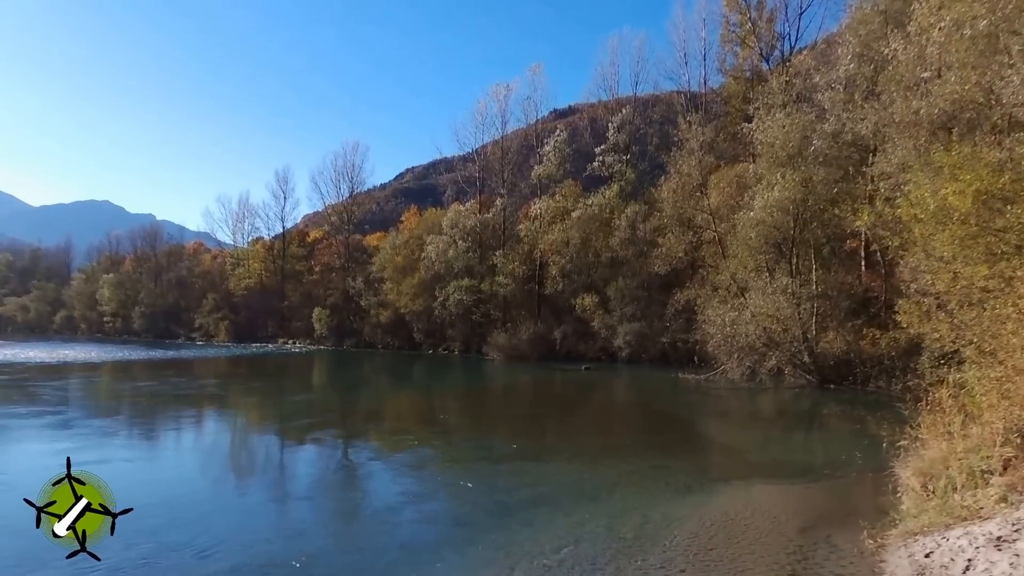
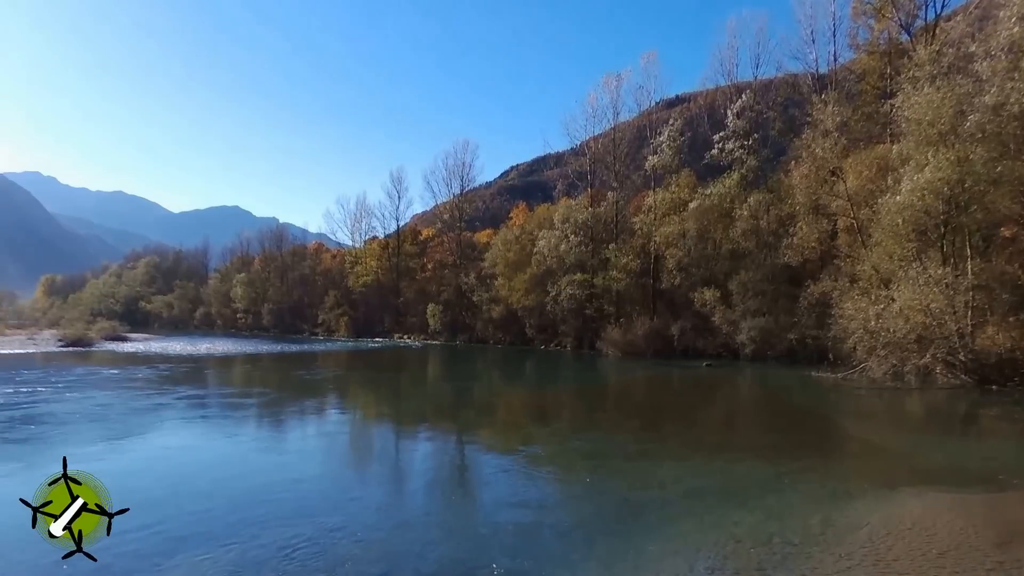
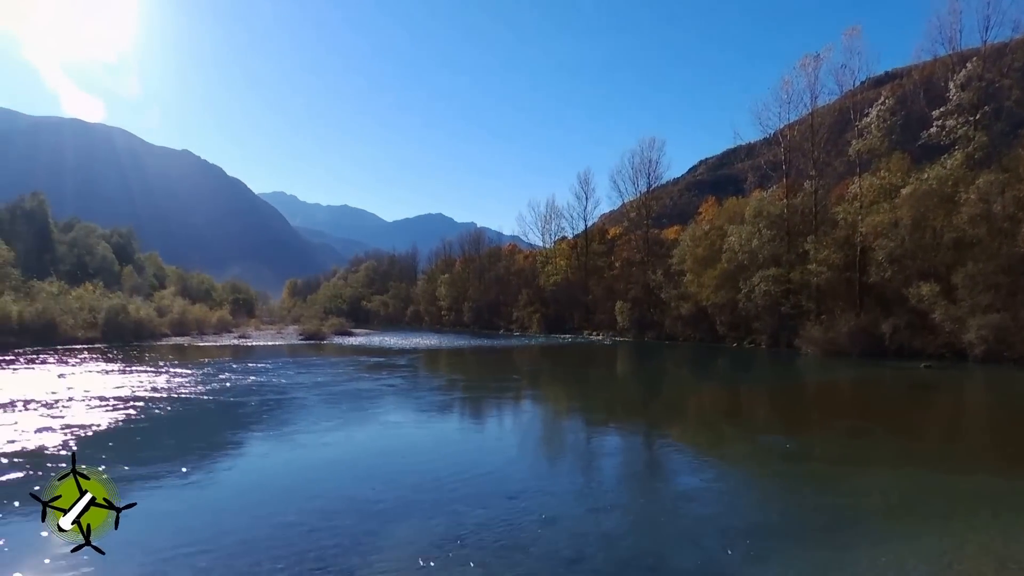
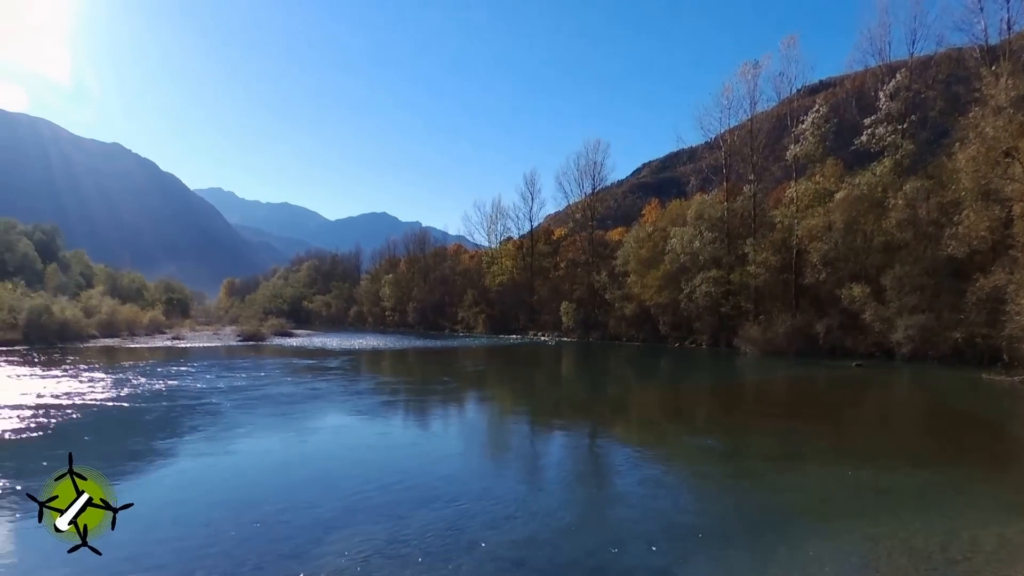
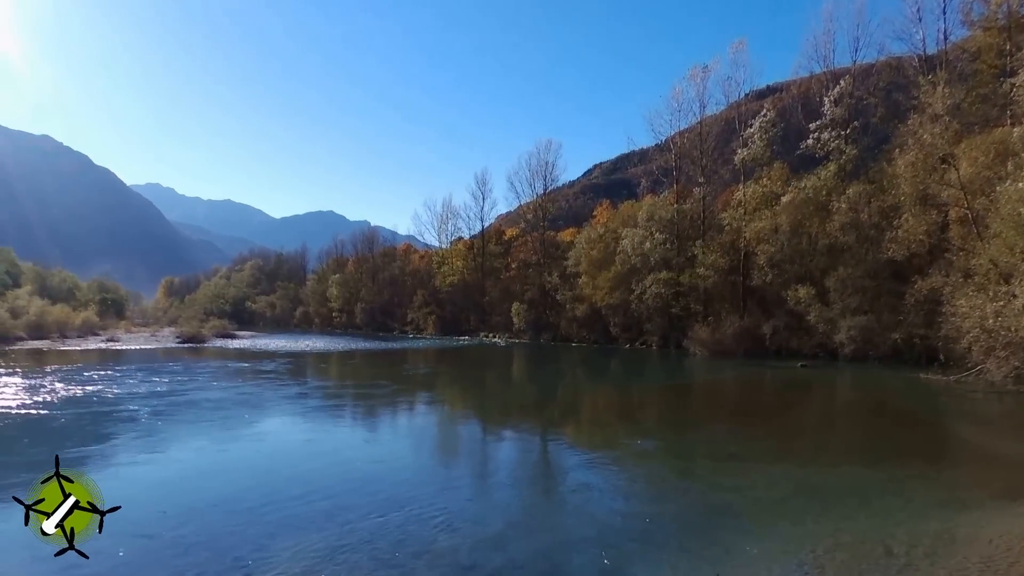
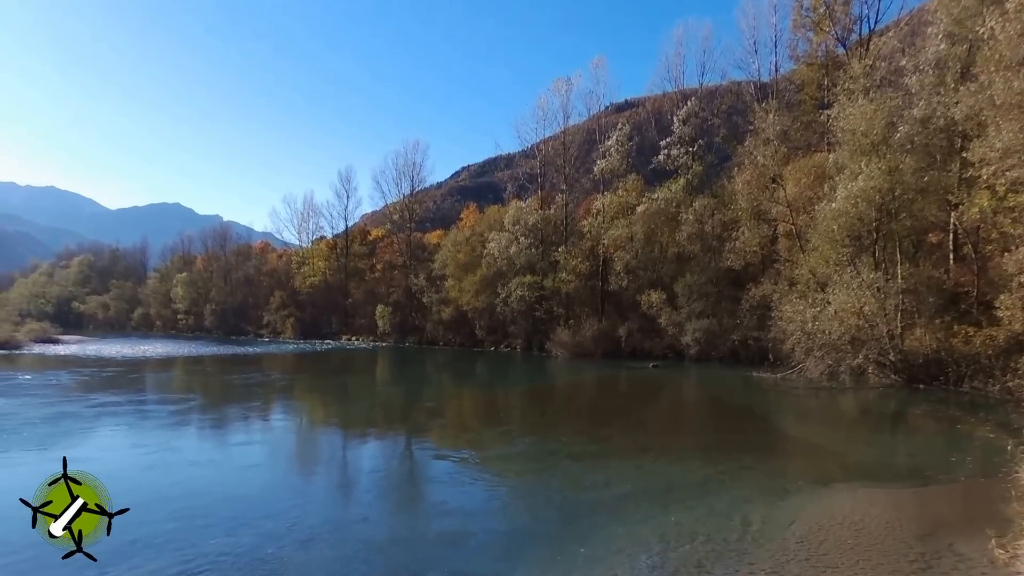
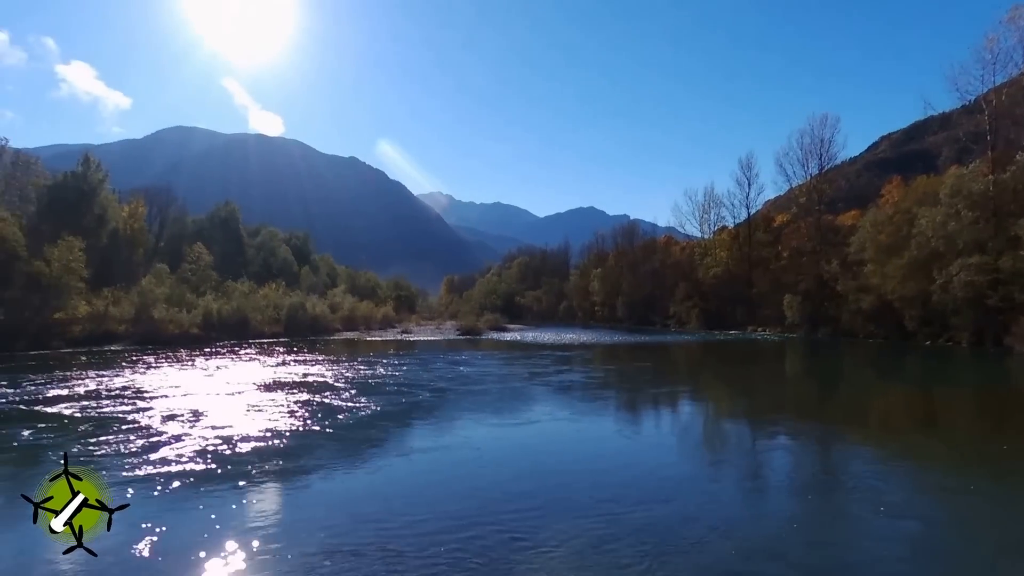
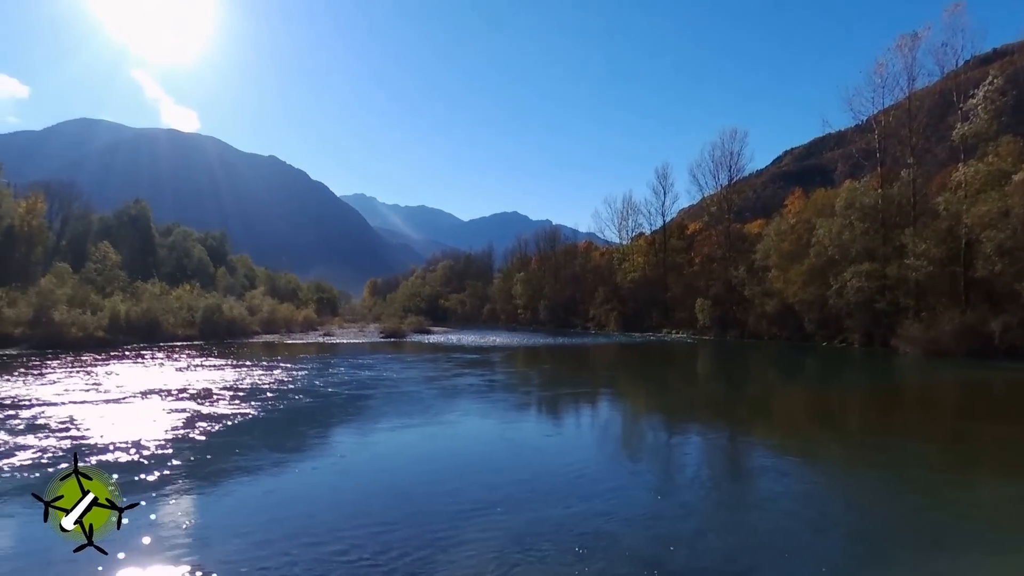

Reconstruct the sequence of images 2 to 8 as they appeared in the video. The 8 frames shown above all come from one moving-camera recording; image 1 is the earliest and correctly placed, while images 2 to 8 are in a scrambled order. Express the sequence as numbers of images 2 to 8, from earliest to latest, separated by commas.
6, 2, 5, 4, 3, 8, 7
